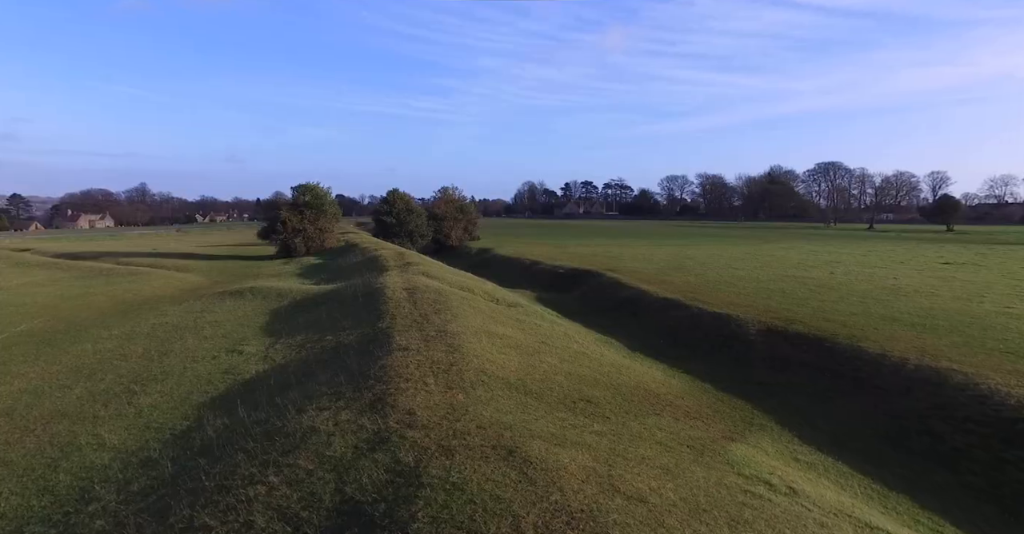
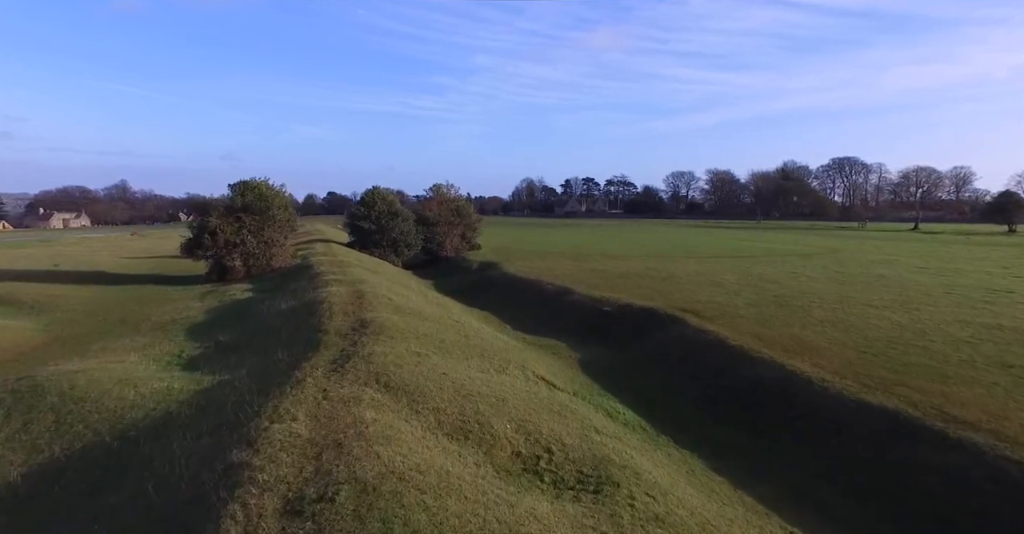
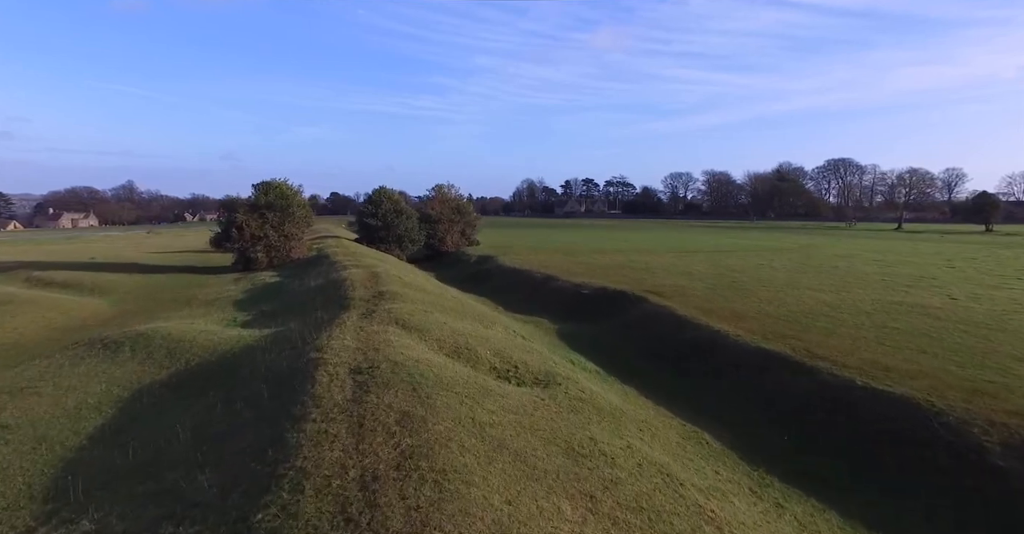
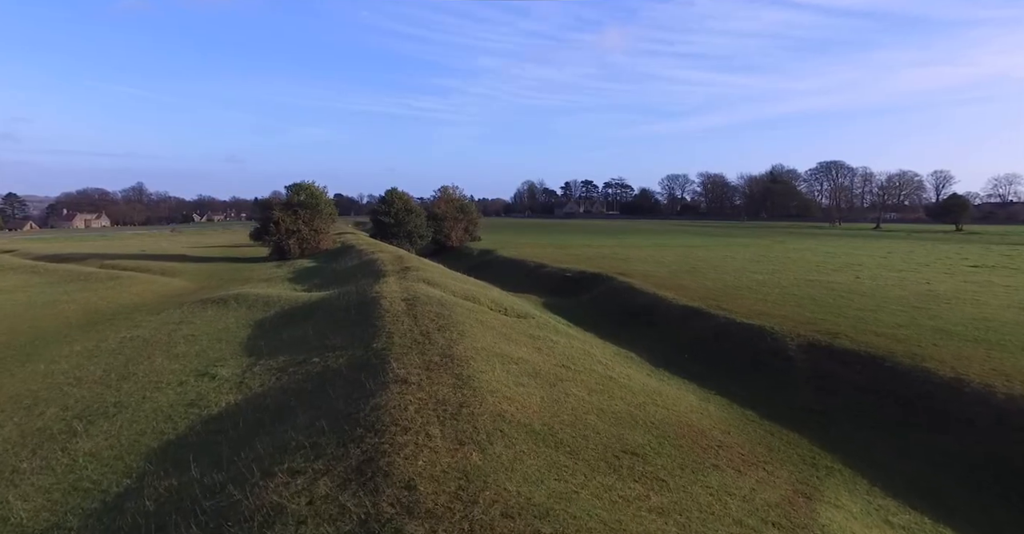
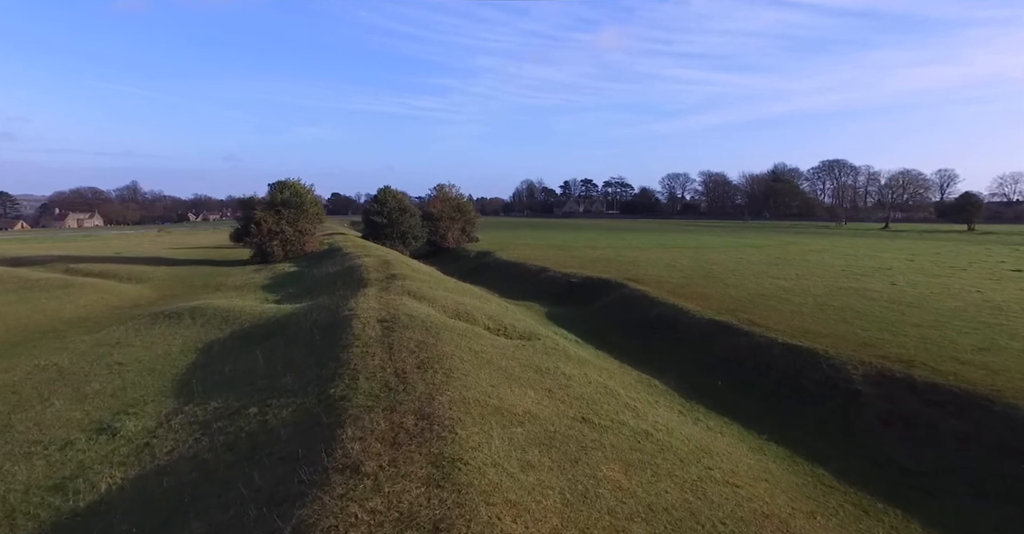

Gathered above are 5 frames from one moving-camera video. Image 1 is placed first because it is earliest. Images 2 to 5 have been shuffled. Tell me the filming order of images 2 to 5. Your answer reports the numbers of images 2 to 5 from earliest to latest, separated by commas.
4, 5, 3, 2
